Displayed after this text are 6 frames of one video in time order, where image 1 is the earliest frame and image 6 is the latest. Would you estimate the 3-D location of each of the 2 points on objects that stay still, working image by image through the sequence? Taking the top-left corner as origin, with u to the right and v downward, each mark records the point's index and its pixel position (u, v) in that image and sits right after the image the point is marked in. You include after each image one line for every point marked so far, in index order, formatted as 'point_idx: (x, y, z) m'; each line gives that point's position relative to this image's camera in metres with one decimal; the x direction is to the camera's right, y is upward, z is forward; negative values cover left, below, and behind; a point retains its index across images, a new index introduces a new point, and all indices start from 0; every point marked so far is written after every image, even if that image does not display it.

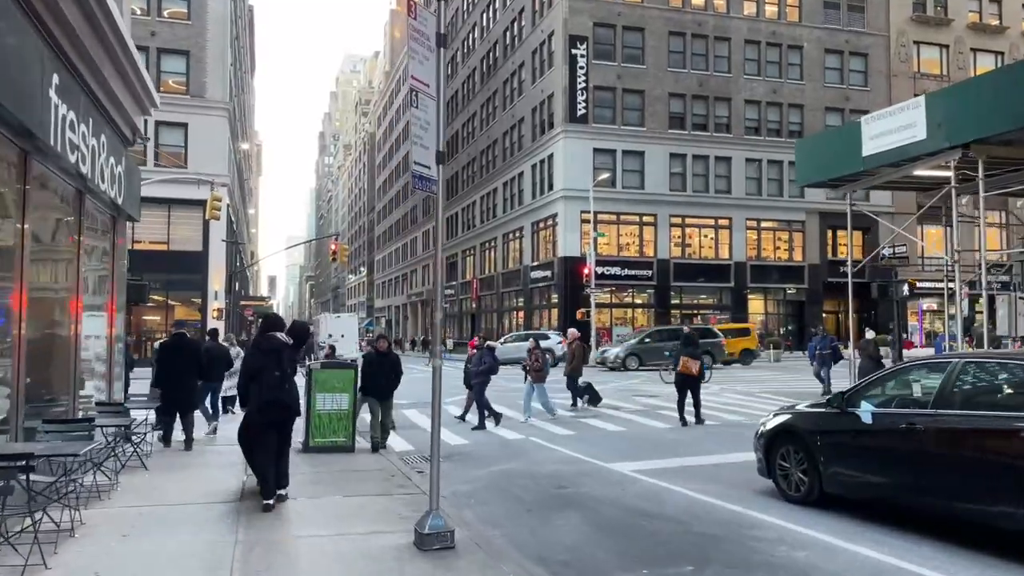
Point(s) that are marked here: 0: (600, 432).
0: (+1.5, -2.5, +13.3) m
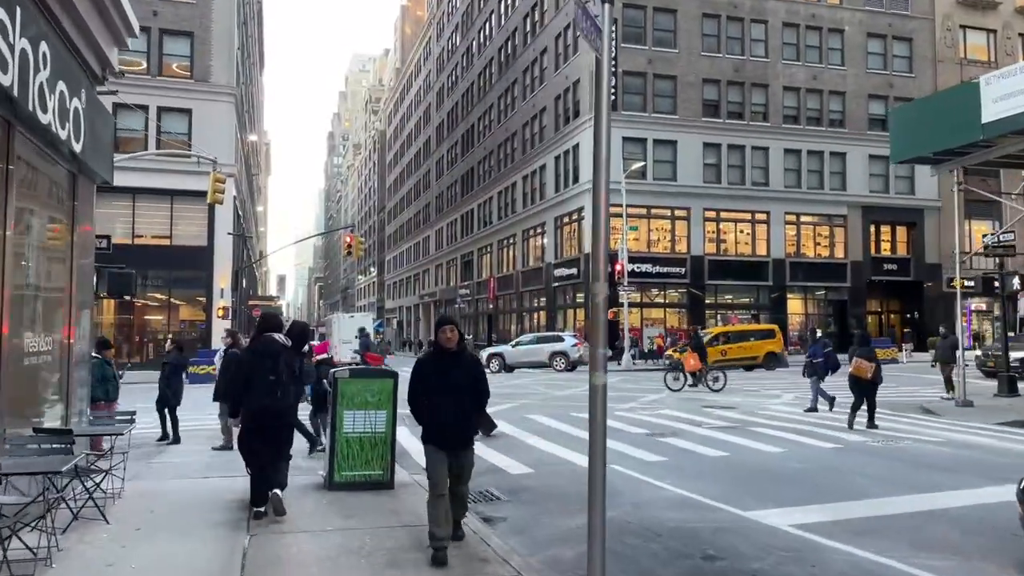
0: (+2.5, -2.3, +10.5) m
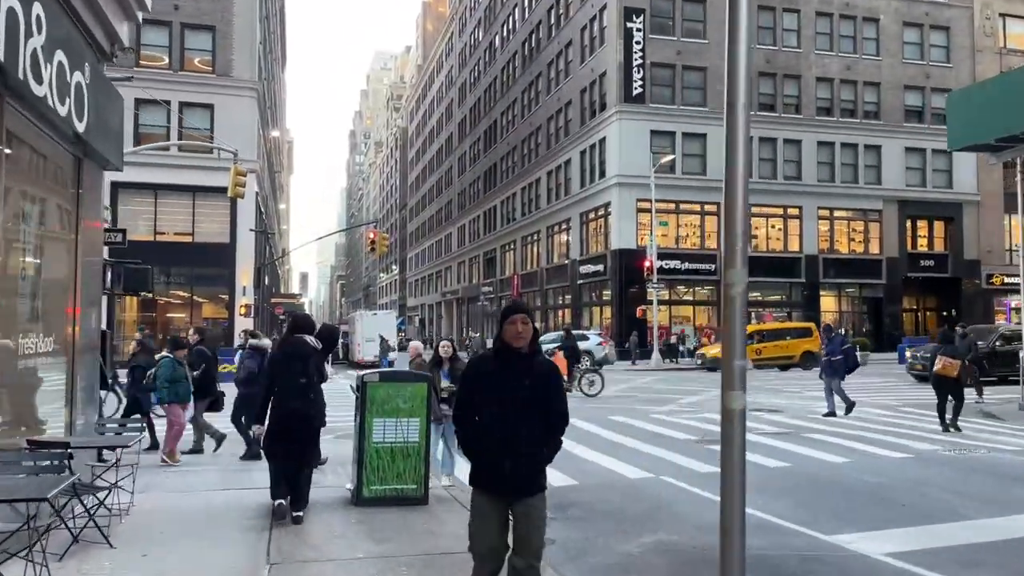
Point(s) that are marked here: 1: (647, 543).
0: (+3.0, -2.2, +9.6) m
1: (+1.1, -2.1, +6.4) m
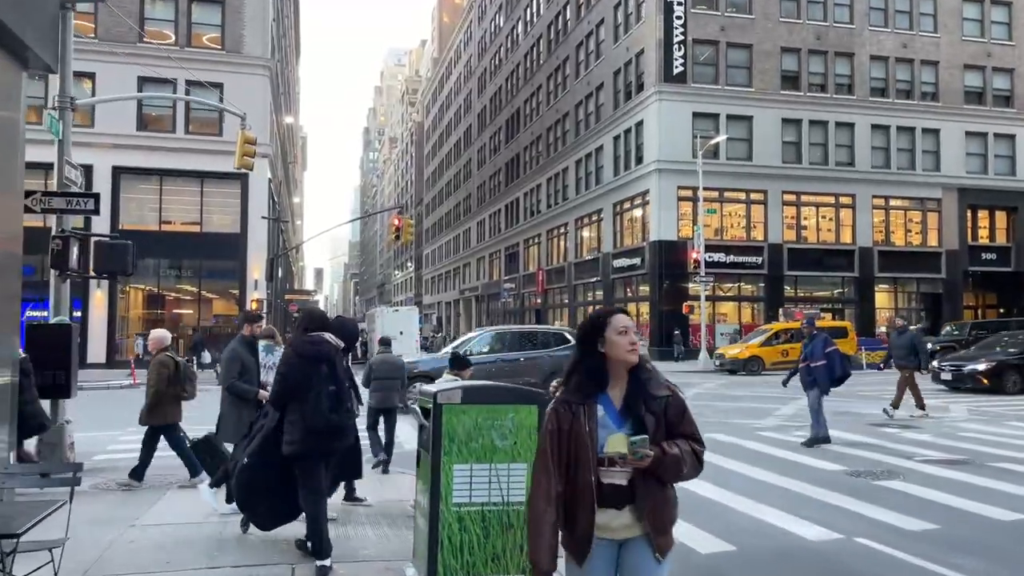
0: (+4.0, -2.0, +6.7) m
1: (+2.1, -1.9, +3.5) m
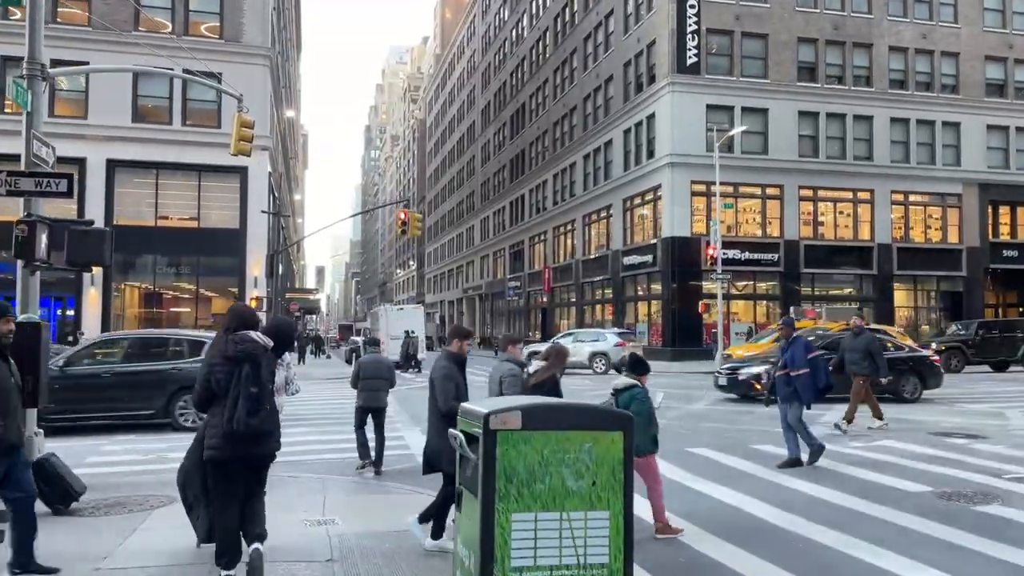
0: (+4.4, -1.9, +5.5) m
1: (+2.4, -1.8, +2.3) m
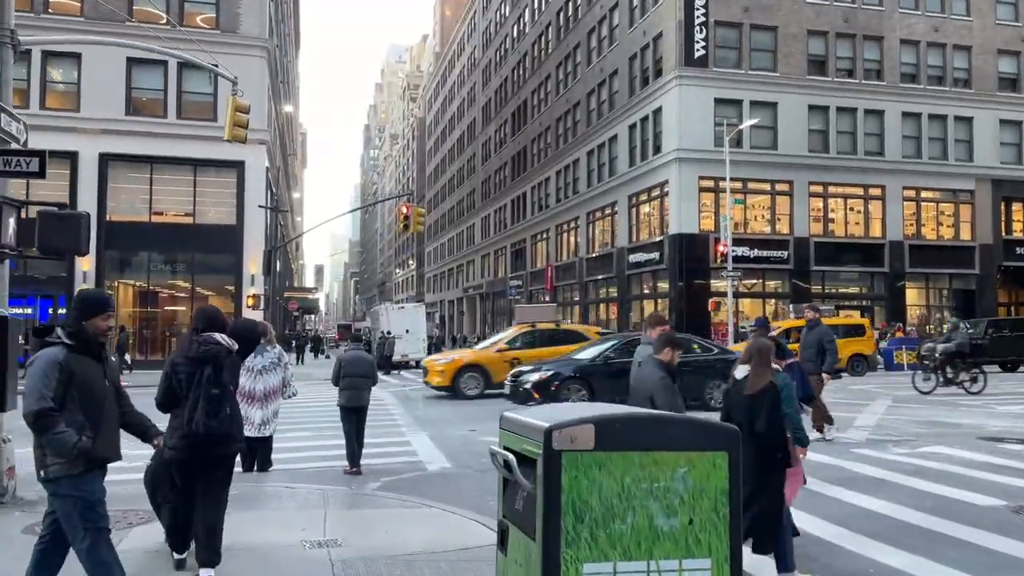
0: (+4.6, -1.8, +4.7) m
1: (+2.7, -1.7, +1.4) m
